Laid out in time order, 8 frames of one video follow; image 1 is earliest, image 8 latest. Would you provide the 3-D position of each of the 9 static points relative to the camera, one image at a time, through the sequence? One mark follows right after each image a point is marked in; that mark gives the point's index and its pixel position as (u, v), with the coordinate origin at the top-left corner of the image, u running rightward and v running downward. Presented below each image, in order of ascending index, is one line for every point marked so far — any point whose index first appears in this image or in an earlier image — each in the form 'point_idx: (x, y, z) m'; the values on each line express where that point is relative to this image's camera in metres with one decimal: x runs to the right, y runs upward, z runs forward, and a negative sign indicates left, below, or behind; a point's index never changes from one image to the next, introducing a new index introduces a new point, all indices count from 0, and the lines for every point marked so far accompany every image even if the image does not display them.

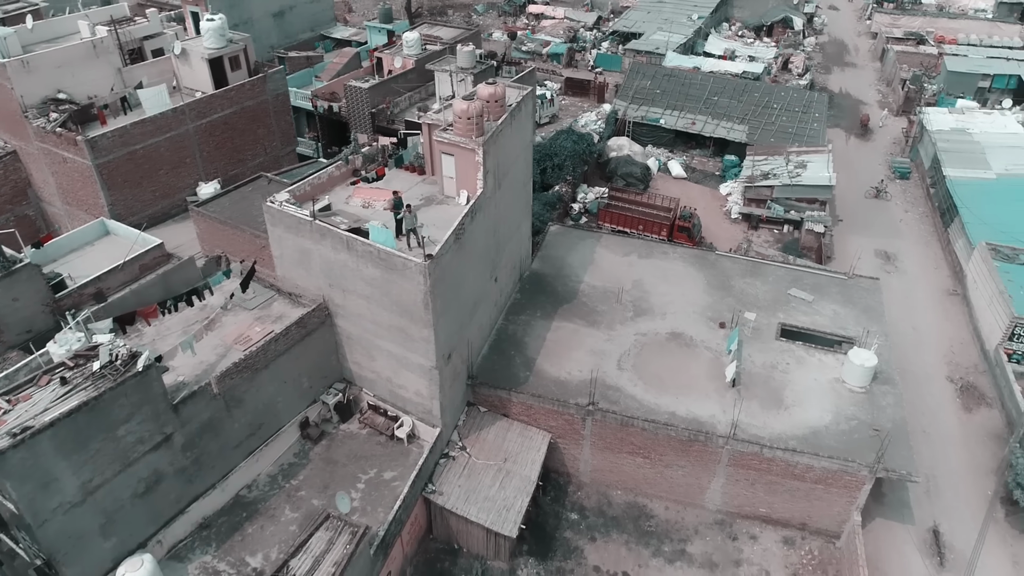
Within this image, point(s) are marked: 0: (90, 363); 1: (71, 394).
0: (-10.6, -1.9, +17.5) m
1: (-10.5, -2.5, +16.7) m
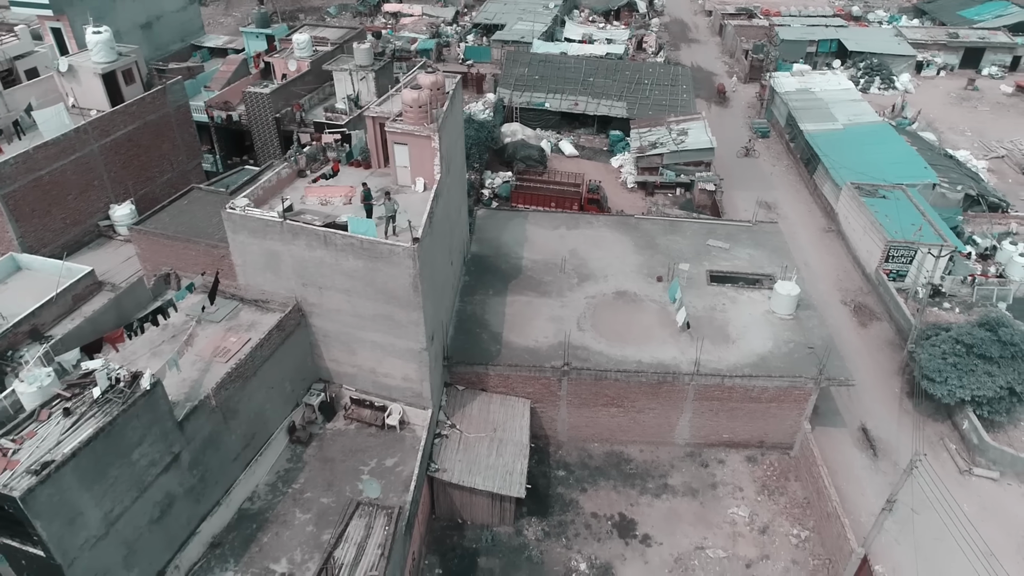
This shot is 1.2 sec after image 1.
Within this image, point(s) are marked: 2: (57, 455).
0: (-10.1, -2.4, +16.6) m
1: (-9.8, -3.1, +15.8) m
2: (-9.8, -3.6, +15.0) m
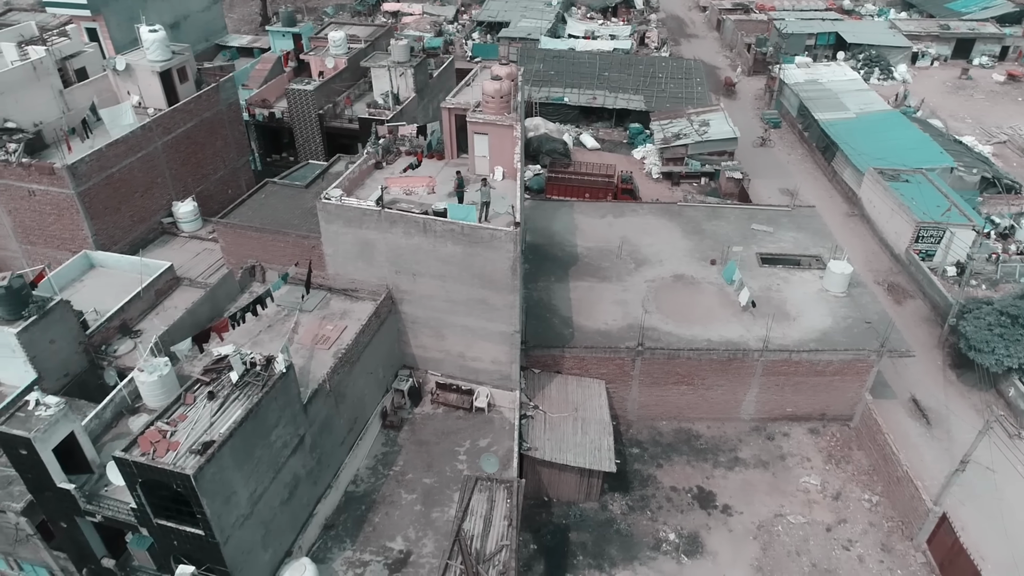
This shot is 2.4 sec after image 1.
0: (-6.9, -2.1, +17.0) m
1: (-6.6, -2.7, +16.3) m
2: (-6.6, -3.3, +15.5) m
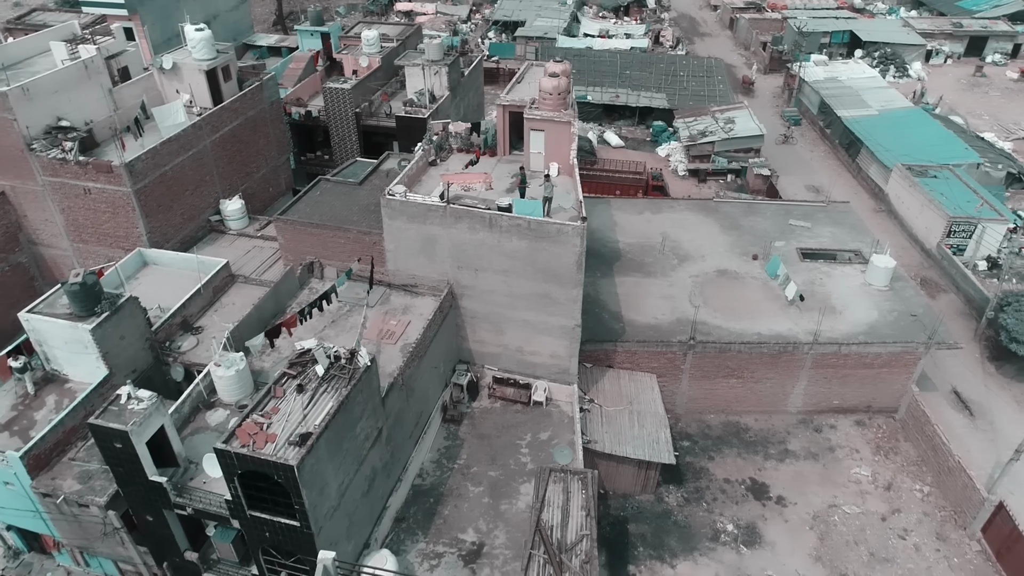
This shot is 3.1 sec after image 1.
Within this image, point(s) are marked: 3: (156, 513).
0: (-4.9, -2.0, +17.2) m
1: (-4.6, -2.6, +16.4) m
2: (-4.5, -3.1, +15.6) m
3: (-8.8, -5.6, +17.1) m
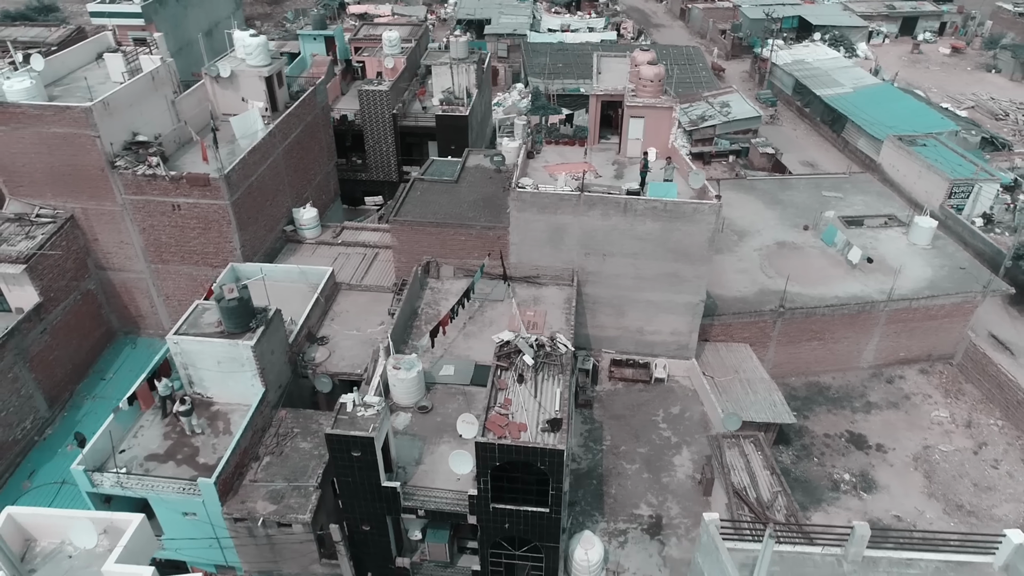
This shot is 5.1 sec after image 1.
0: (+0.3, -1.7, +17.4) m
1: (+0.8, -2.3, +16.7) m
2: (+0.9, -2.9, +15.9) m
3: (-3.3, -5.7, +16.9) m
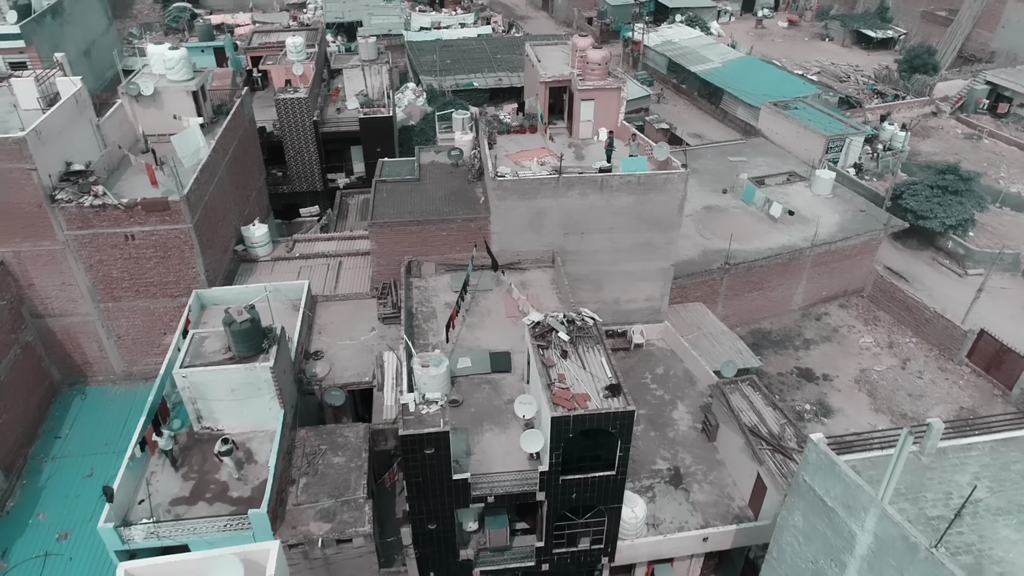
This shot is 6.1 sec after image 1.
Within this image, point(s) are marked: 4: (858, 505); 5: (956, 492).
0: (+1.2, -1.2, +18.1) m
1: (+1.9, -1.7, +17.4) m
2: (+2.3, -2.2, +16.7) m
3: (-1.7, -5.6, +16.9) m
4: (+5.9, -3.7, +11.8) m
5: (+7.9, -3.6, +12.3) m
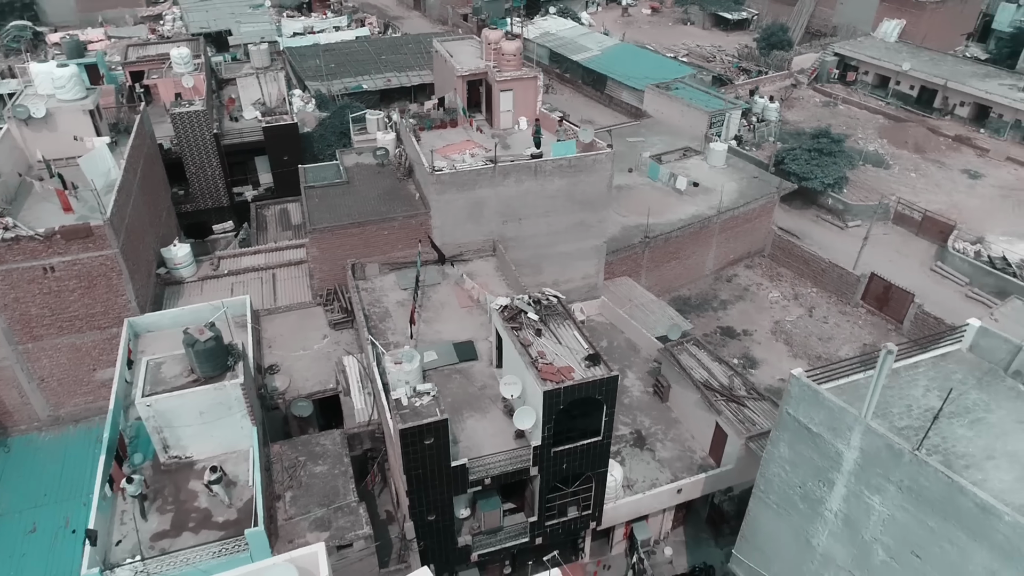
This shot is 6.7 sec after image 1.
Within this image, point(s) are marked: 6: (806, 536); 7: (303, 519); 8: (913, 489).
0: (+0.4, -0.7, +18.7) m
1: (+1.2, -1.2, +18.2) m
2: (+1.8, -1.6, +17.5) m
3: (-1.7, -5.4, +17.1) m
4: (+6.3, -2.6, +13.3) m
5: (+8.2, -2.4, +14.1) m
6: (+6.4, -5.4, +15.1) m
7: (-5.2, -5.7, +17.2) m
8: (+7.2, -3.6, +12.5) m
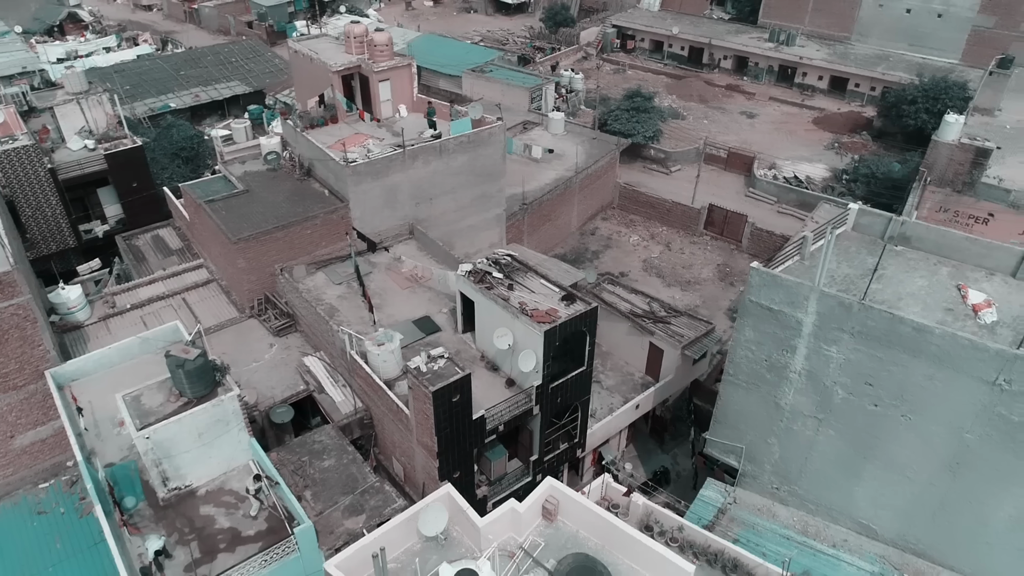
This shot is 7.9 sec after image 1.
0: (-0.5, +0.4, +20.1) m
1: (+0.5, +0.1, +19.9) m
2: (+1.3, -0.2, +19.4) m
3: (-1.2, -4.6, +18.2) m
4: (+6.9, -0.2, +16.6) m
5: (+8.3, +0.4, +17.8) m
6: (+7.0, -3.0, +18.5) m
7: (-4.4, -5.6, +17.3) m
8: (+8.1, -1.0, +16.1) m
